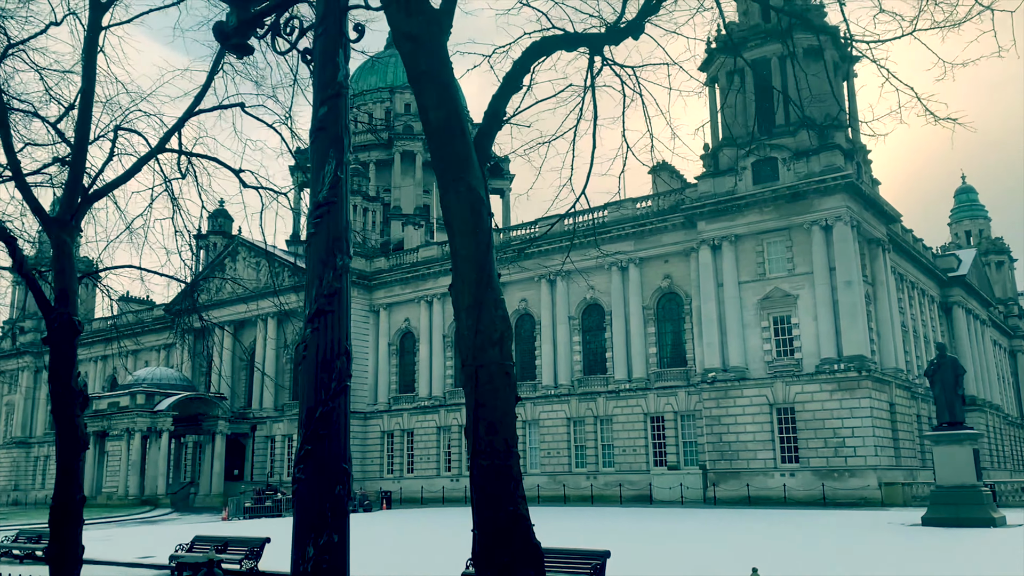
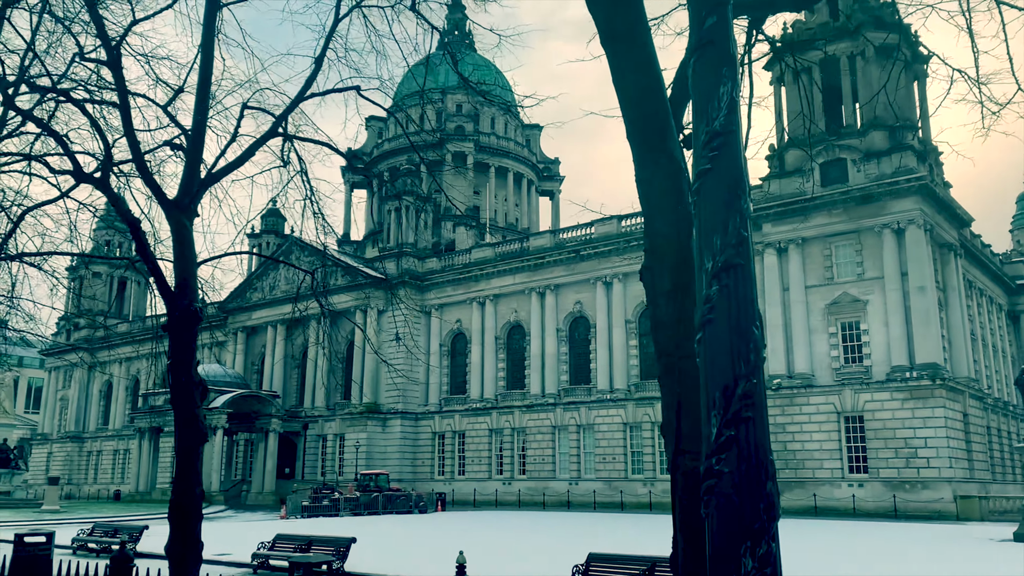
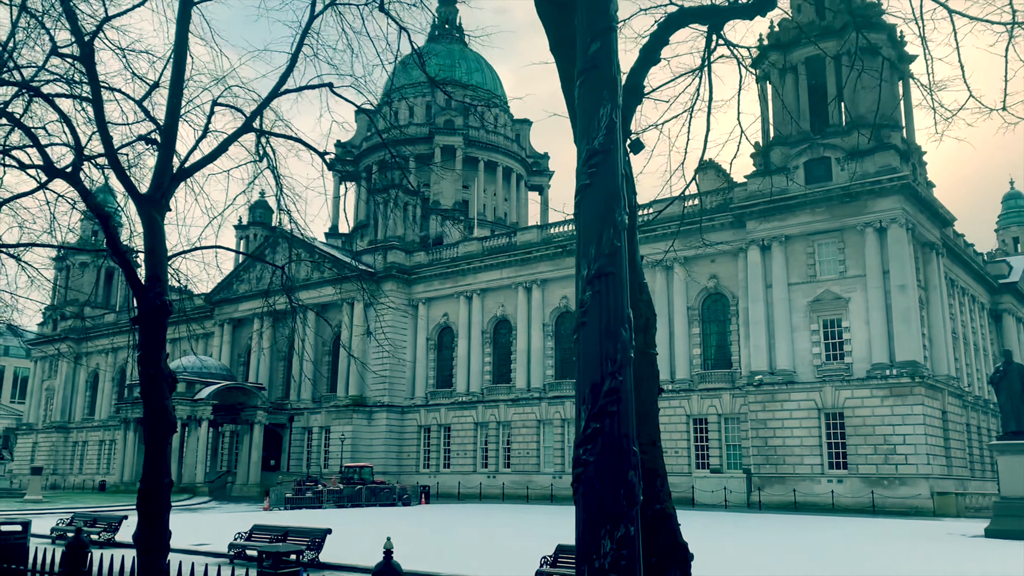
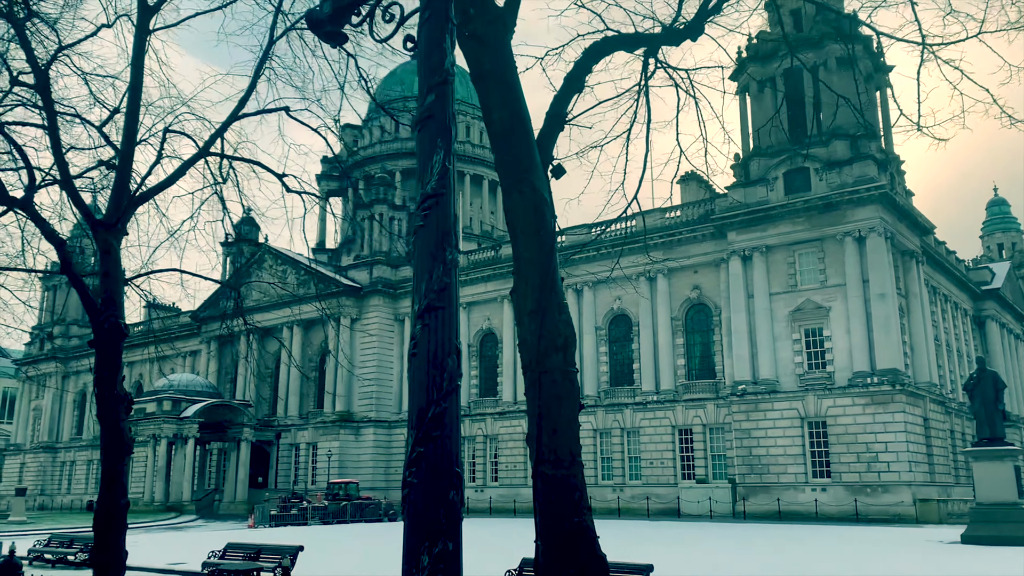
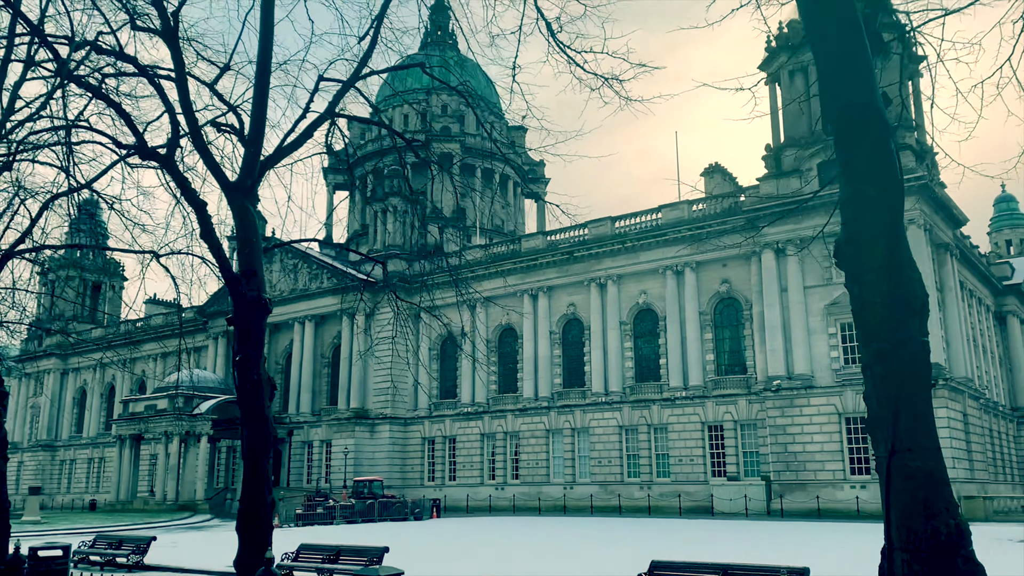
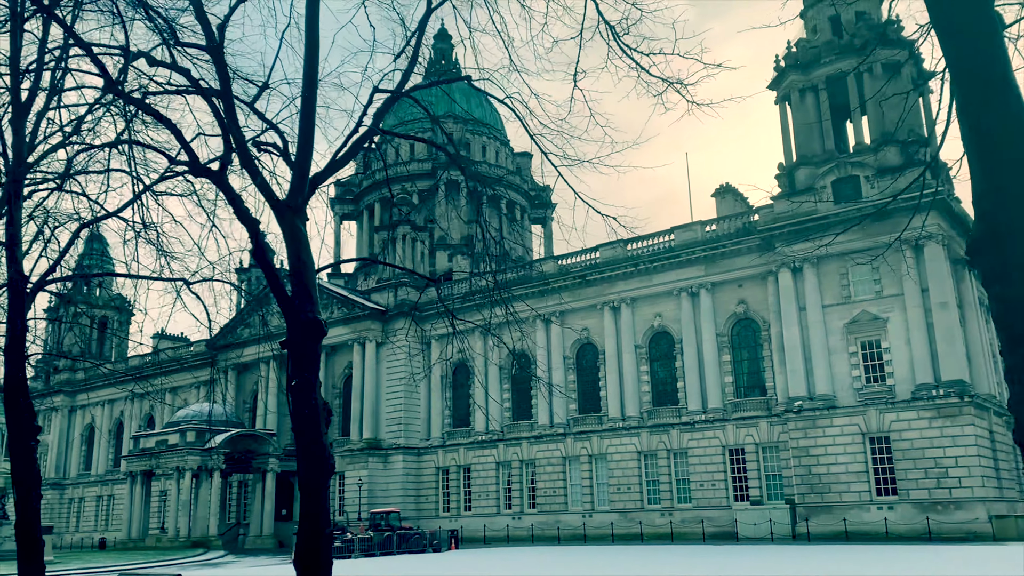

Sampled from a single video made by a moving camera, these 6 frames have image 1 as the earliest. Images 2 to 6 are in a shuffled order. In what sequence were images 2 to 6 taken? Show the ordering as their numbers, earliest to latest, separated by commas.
4, 3, 2, 5, 6
